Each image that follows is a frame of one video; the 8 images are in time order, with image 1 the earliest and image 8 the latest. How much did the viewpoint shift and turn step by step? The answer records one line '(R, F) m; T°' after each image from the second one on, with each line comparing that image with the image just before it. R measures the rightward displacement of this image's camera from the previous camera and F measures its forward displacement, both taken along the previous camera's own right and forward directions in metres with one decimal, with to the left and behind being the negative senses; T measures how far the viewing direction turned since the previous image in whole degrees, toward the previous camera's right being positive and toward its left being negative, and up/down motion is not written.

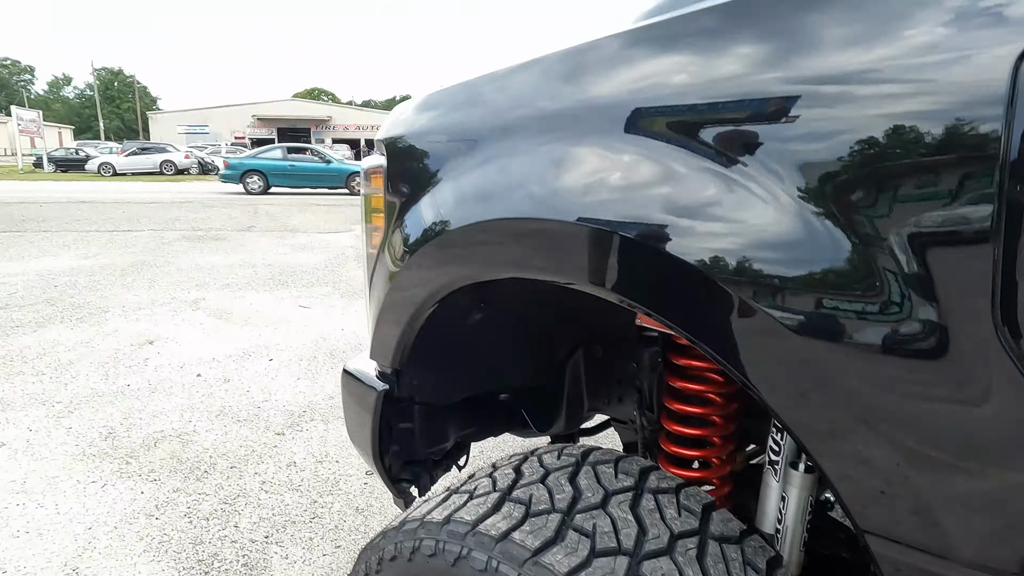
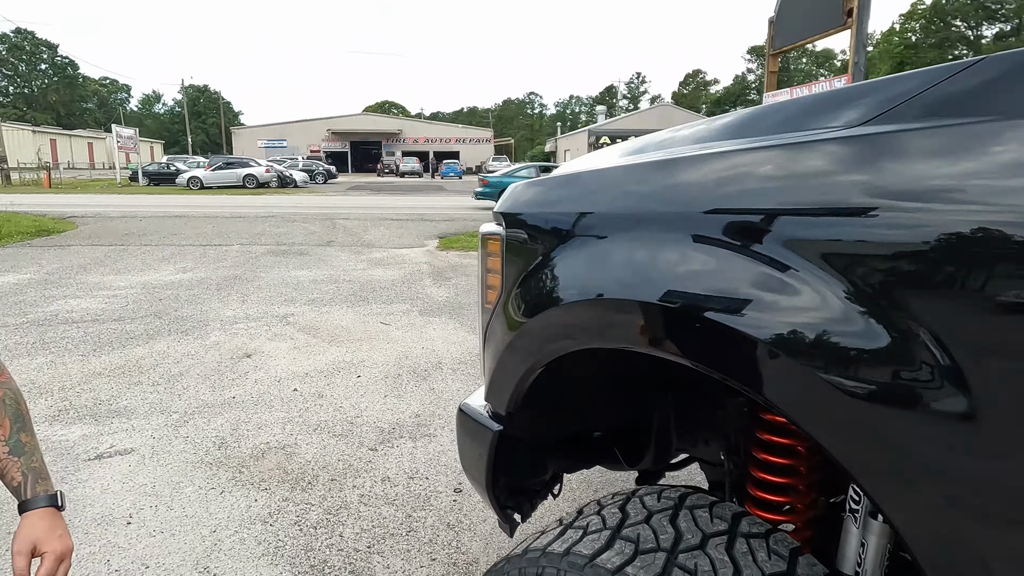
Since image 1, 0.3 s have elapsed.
(-0.1, -0.2) m; -5°
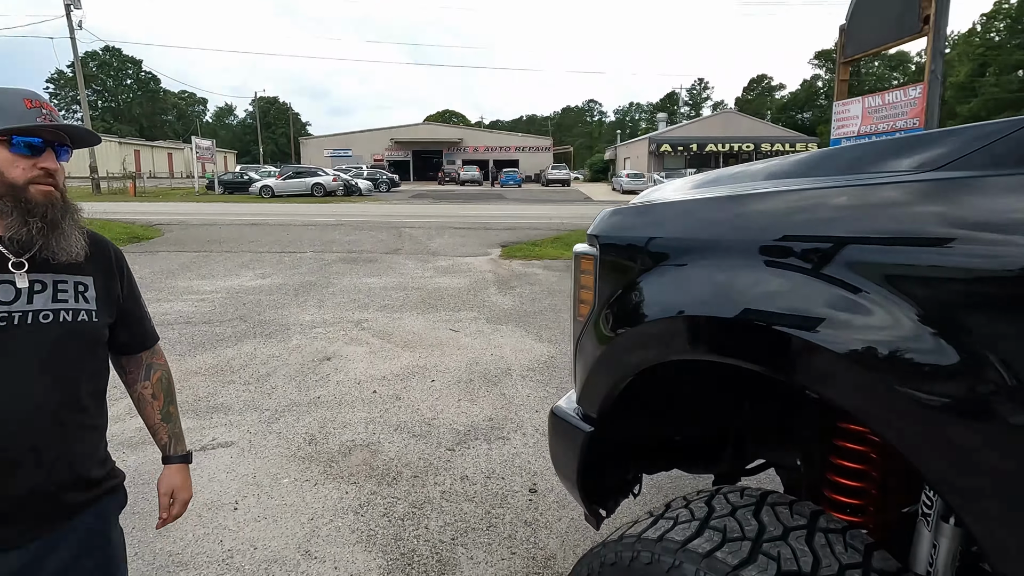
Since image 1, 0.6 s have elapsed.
(-0.1, -0.2) m; -5°
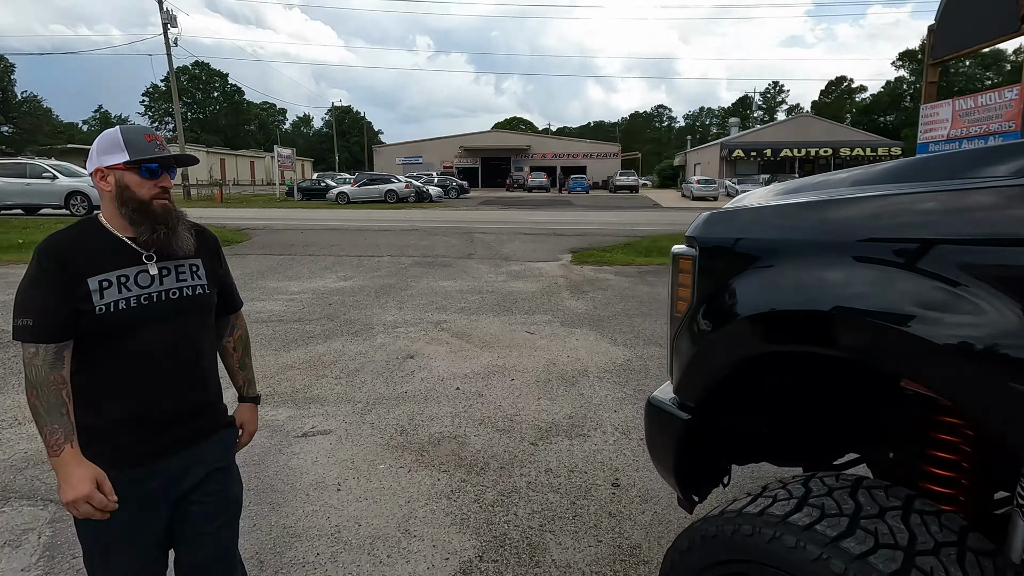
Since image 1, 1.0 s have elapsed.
(-0.1, -0.2) m; -6°
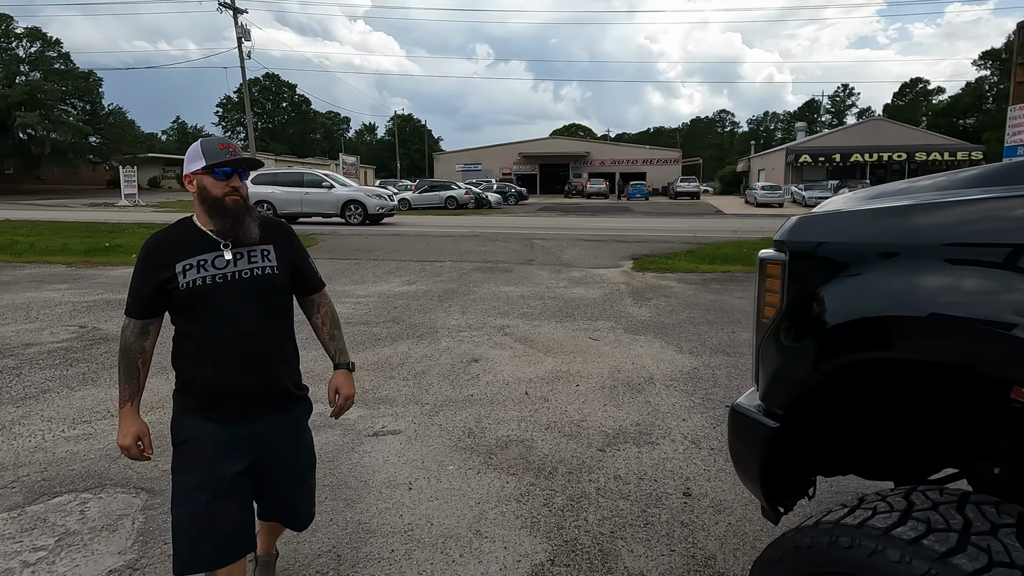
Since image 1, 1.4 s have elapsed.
(-0.1, 0.0) m; -5°
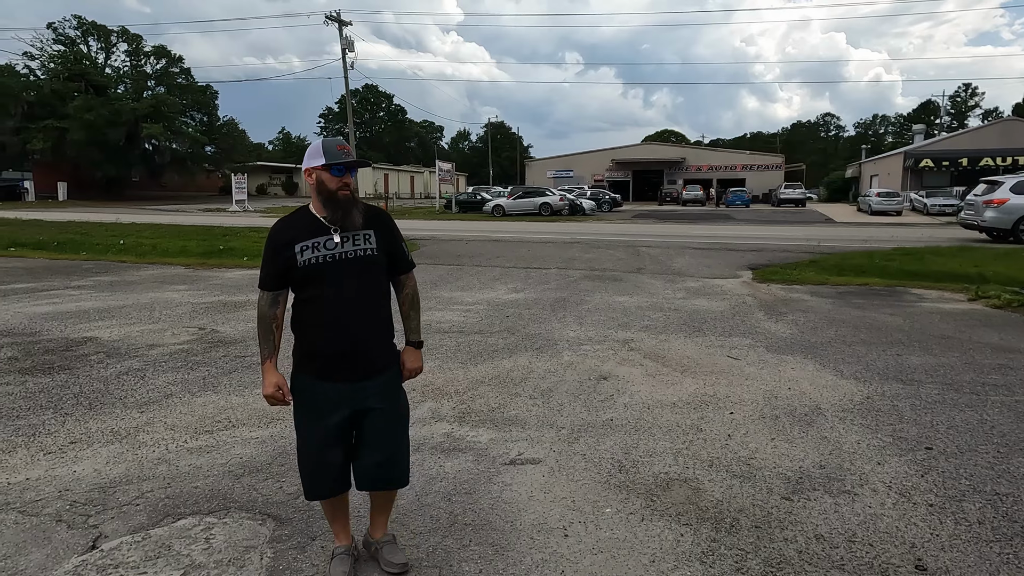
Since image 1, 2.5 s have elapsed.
(-0.4, +0.5) m; -7°
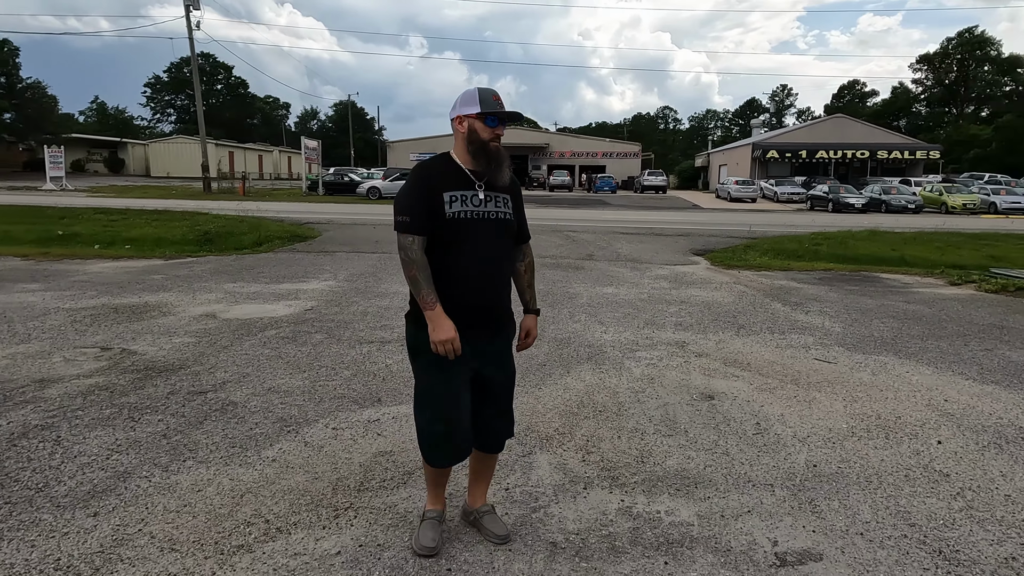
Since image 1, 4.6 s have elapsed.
(-1.5, +1.6) m; +13°
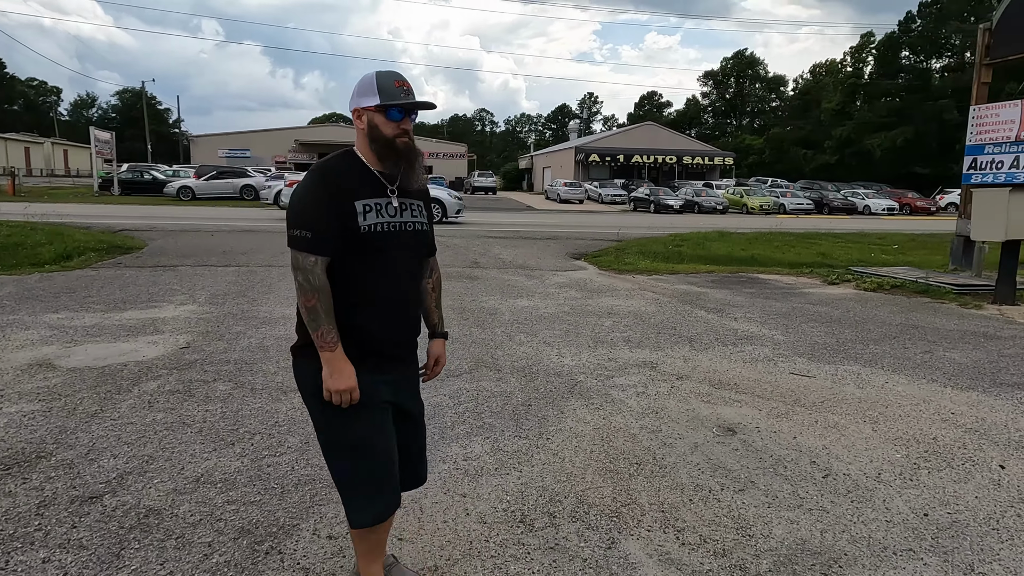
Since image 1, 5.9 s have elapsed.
(-0.9, +1.0) m; +16°
